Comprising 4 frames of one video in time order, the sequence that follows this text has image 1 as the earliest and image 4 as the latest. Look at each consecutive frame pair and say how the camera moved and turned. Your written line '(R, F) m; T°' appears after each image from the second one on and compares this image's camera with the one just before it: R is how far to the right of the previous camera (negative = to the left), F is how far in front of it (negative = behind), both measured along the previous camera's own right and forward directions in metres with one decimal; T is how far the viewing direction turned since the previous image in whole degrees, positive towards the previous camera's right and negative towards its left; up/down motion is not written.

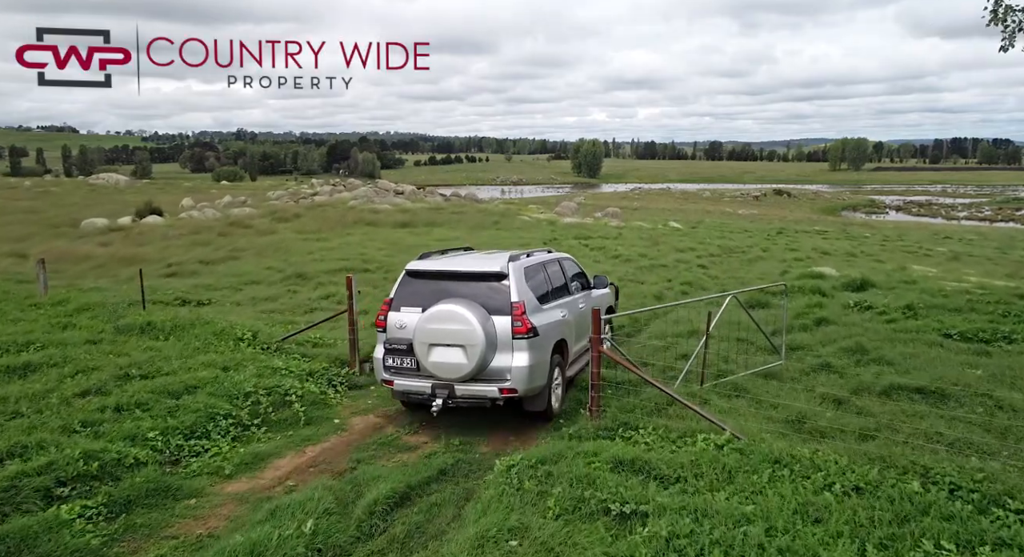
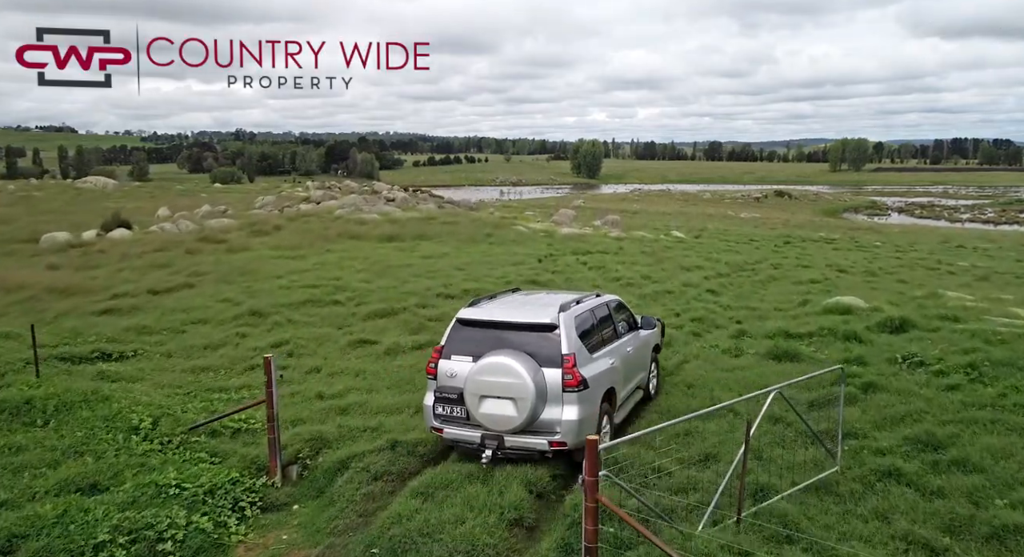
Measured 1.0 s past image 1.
(+0.3, +2.1) m; 0°
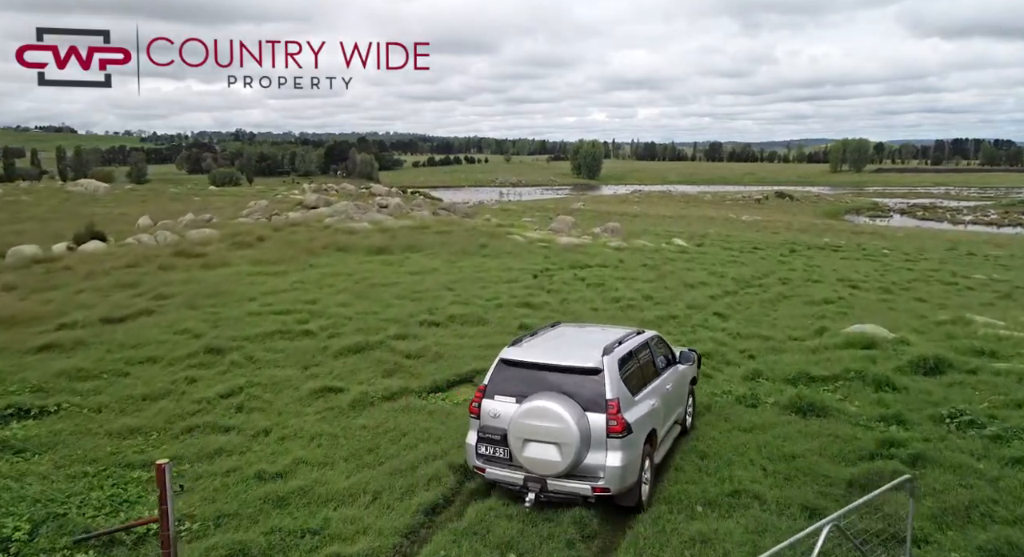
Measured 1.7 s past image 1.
(+0.2, +1.6) m; 0°
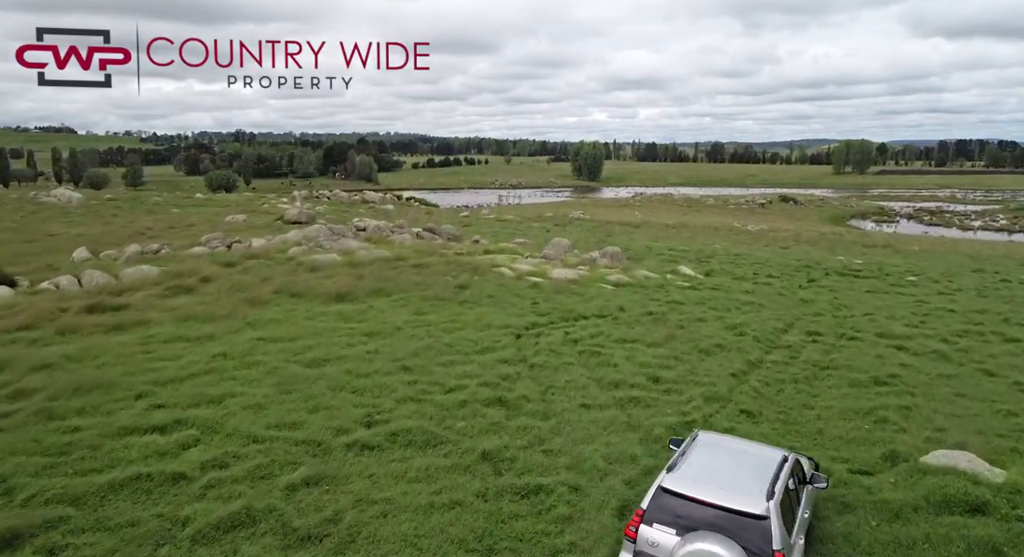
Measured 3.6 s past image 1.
(+0.7, +4.5) m; 0°
